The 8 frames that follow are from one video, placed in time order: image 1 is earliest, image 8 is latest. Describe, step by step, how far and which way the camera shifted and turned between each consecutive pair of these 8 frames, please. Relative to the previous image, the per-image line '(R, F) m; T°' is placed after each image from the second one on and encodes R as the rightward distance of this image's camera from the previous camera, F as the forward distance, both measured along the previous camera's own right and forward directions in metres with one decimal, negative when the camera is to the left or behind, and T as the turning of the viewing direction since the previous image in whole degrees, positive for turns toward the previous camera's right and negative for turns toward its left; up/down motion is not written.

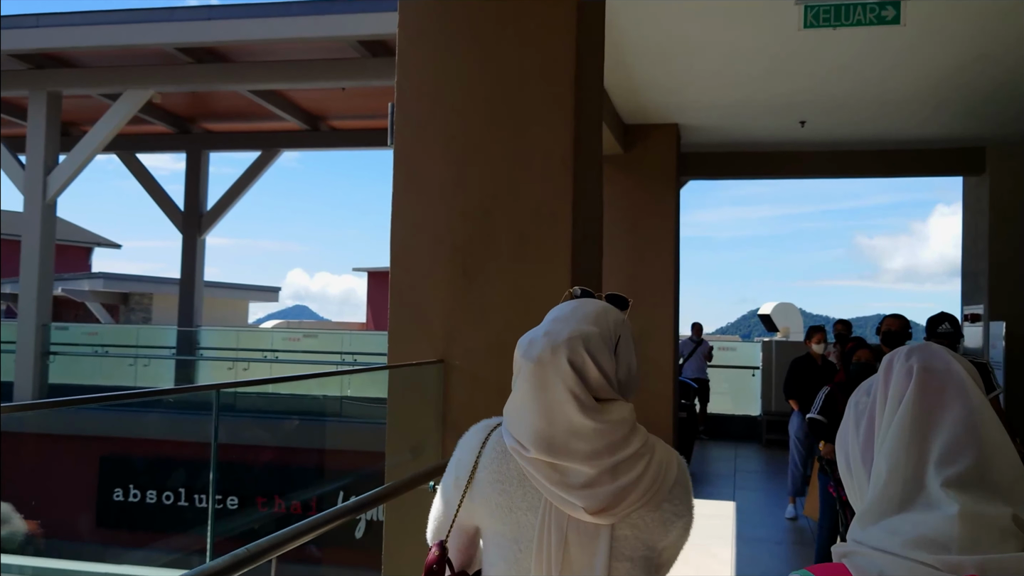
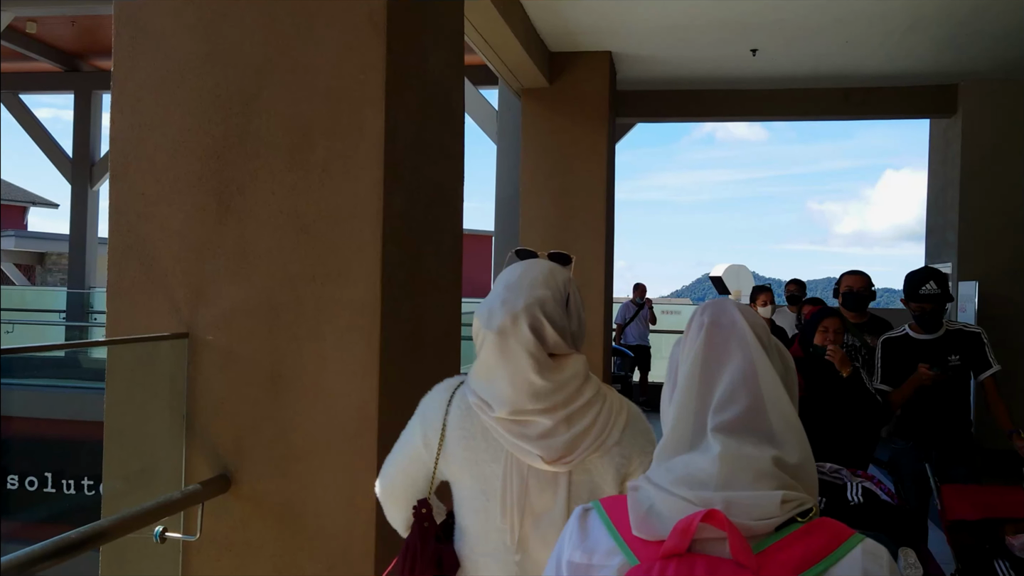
(+0.4, +1.1) m; +3°
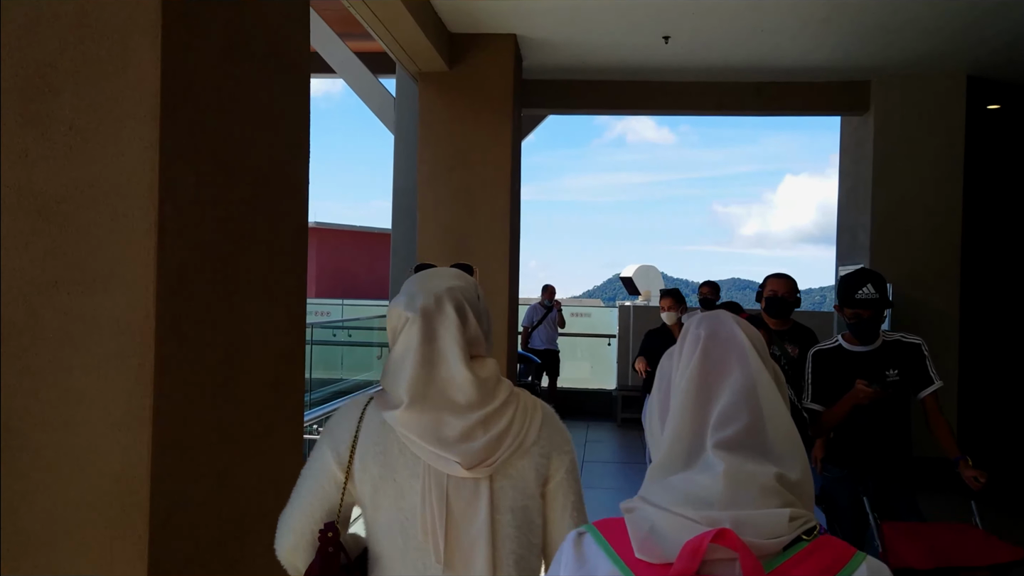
(+0.1, +0.5) m; +6°
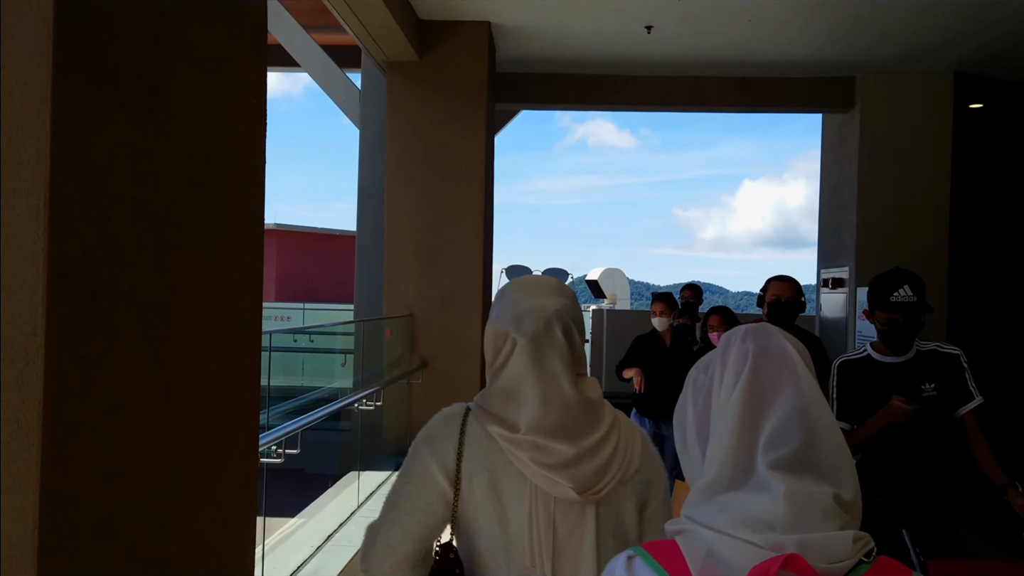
(-0.1, +0.4) m; +2°
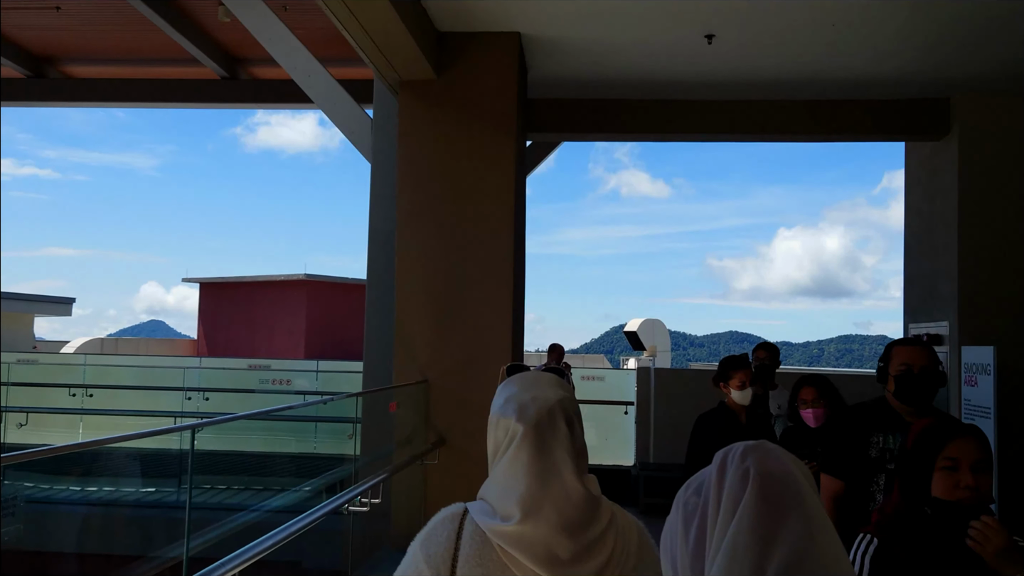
(0.0, +1.0) m; -2°
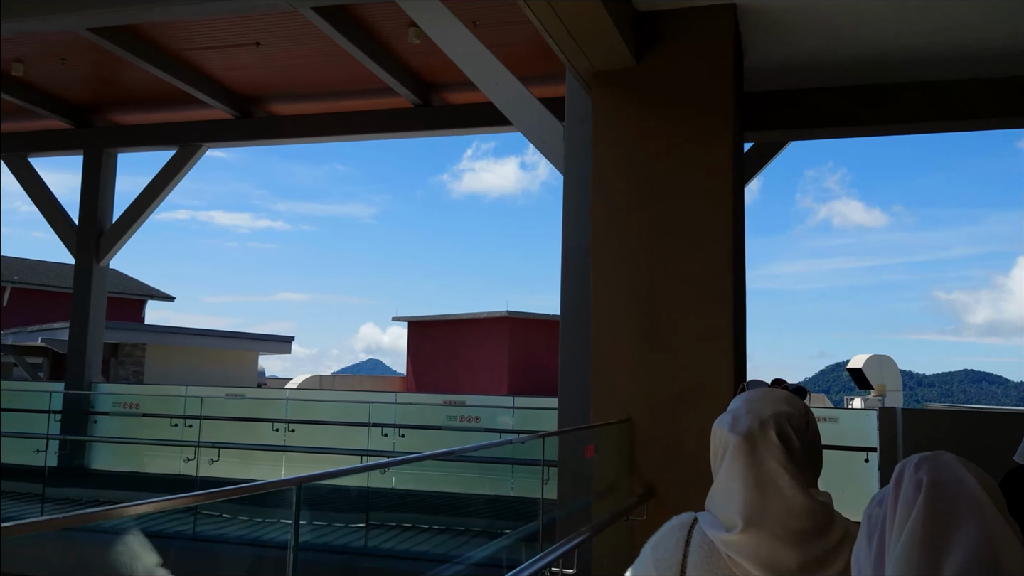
(-0.1, +0.7) m; -13°
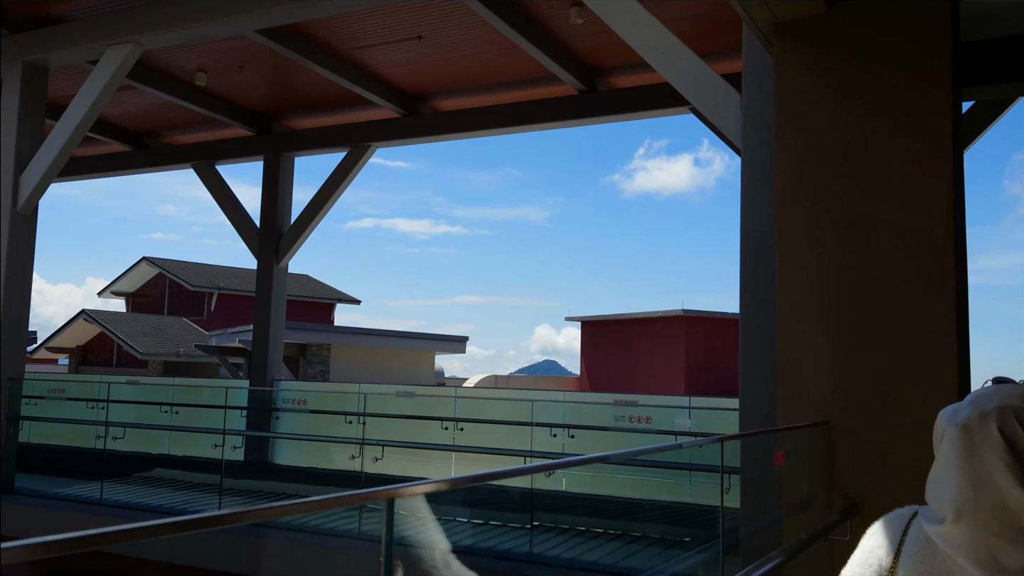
(0.0, +0.4) m; -11°
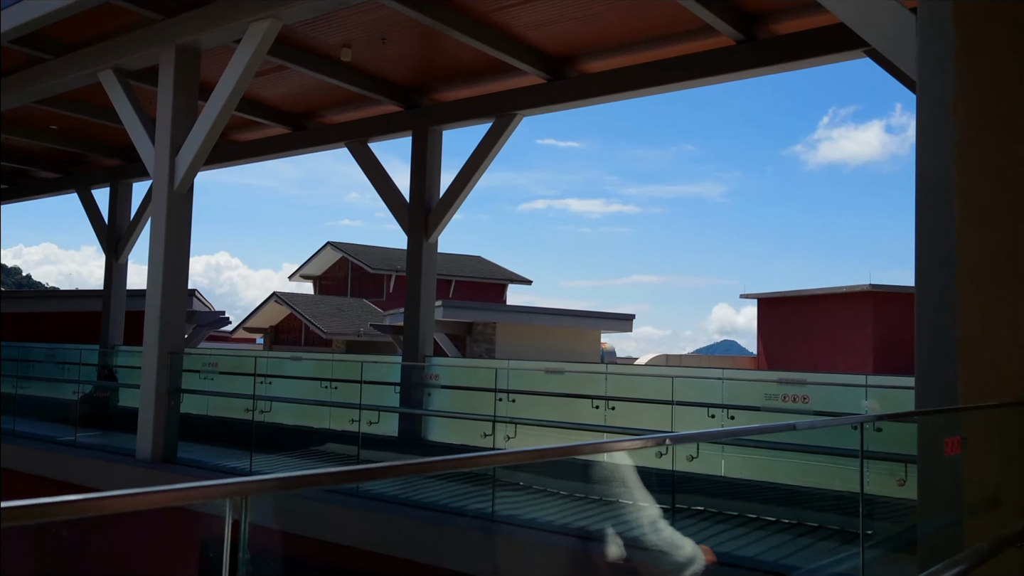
(+0.2, +0.4) m; -12°
